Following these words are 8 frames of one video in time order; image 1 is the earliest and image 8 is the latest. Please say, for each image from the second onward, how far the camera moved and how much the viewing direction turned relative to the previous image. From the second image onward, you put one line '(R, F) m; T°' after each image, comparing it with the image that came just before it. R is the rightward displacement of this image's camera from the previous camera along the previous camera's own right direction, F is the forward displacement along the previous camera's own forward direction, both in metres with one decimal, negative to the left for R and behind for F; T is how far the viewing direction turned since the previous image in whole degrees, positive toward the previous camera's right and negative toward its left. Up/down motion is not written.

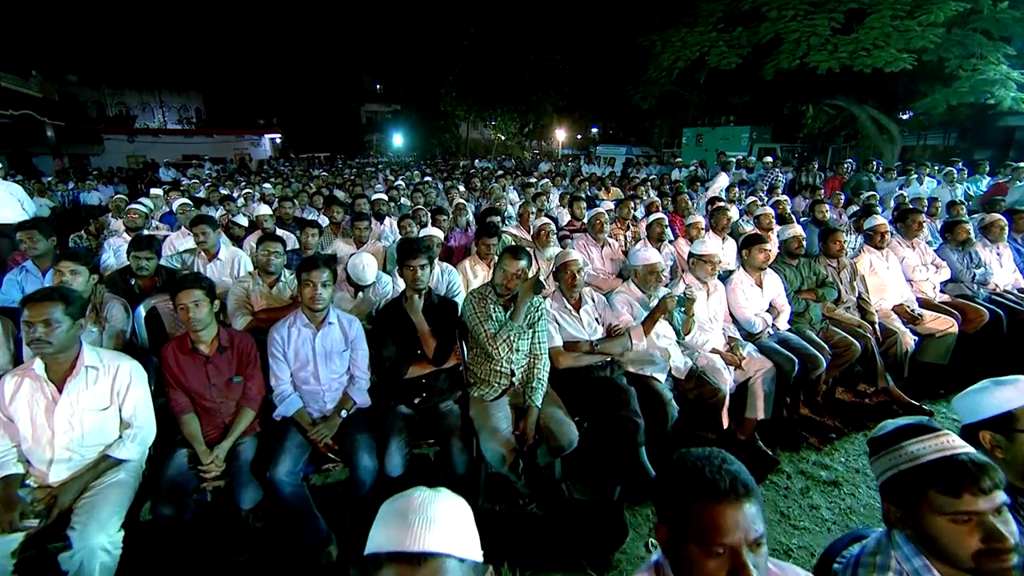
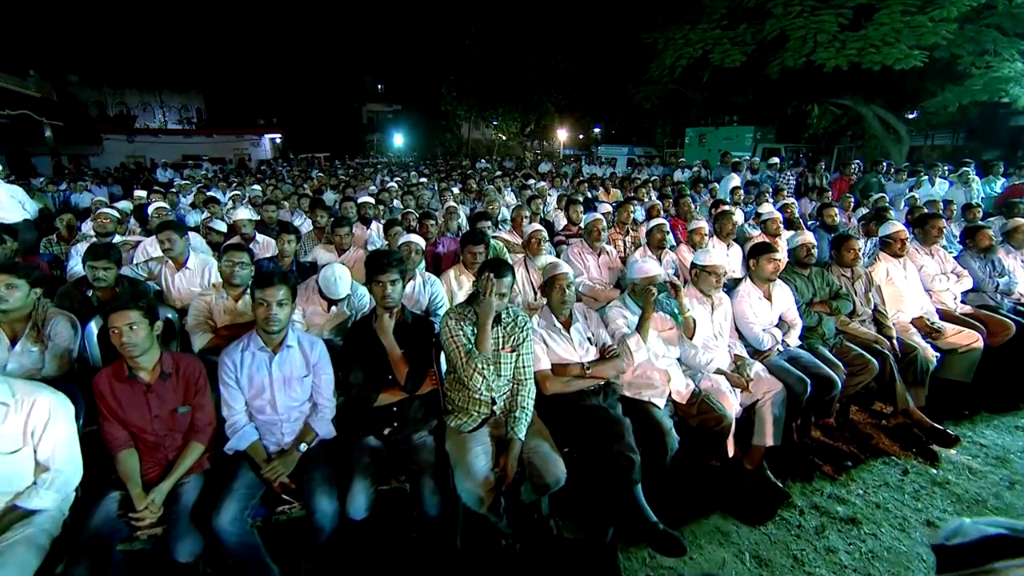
(+0.1, +0.4) m; 0°
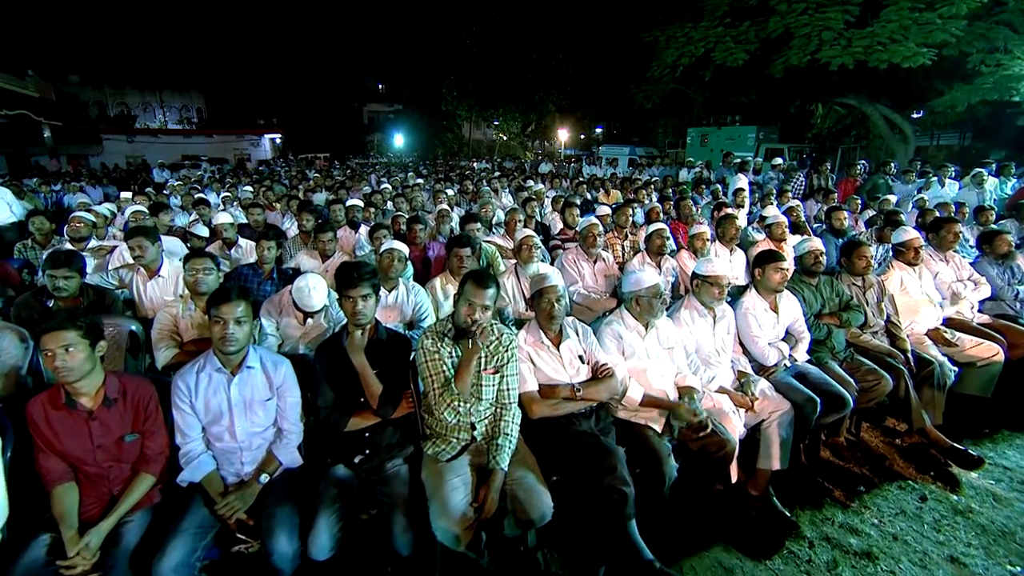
(+0.1, +0.3) m; 0°
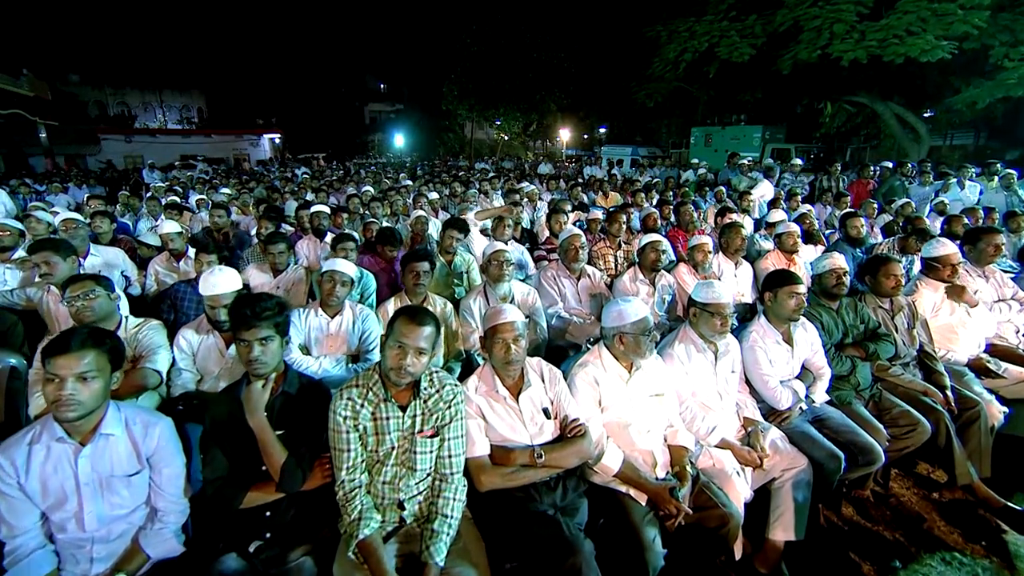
(+0.3, +0.7) m; 0°
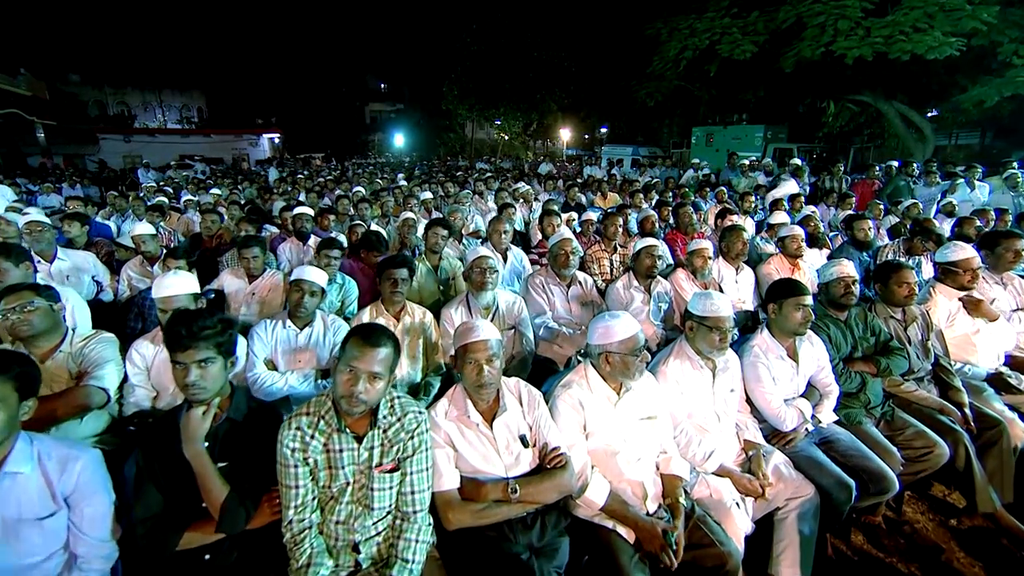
(+0.1, +0.3) m; 0°
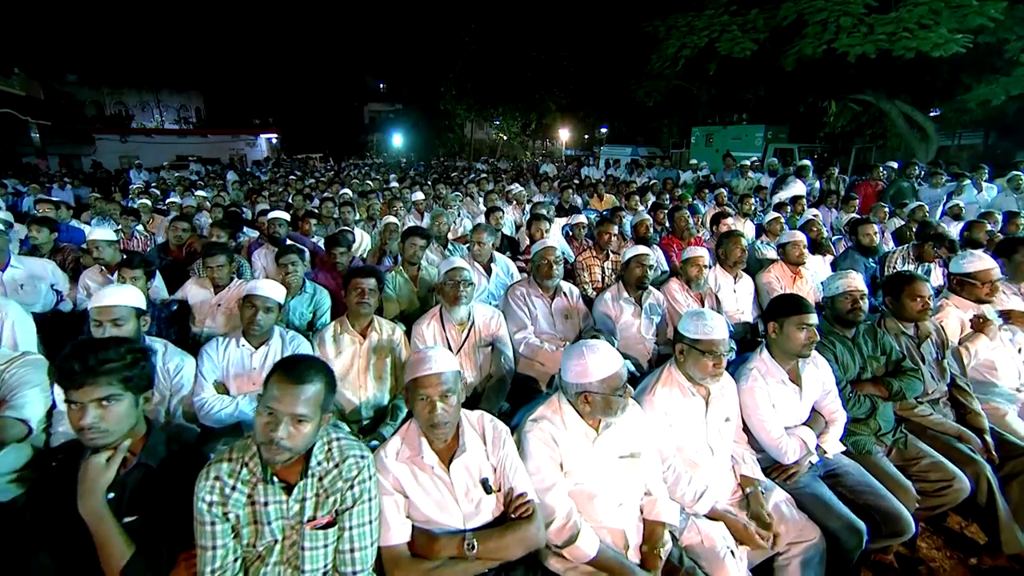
(+0.1, +0.3) m; 0°
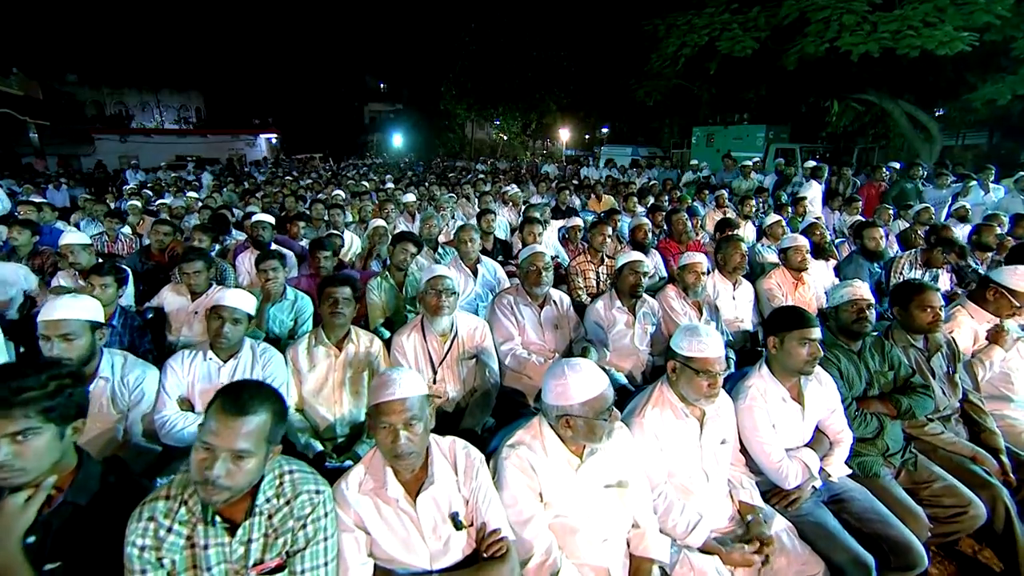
(+0.1, +0.2) m; 0°
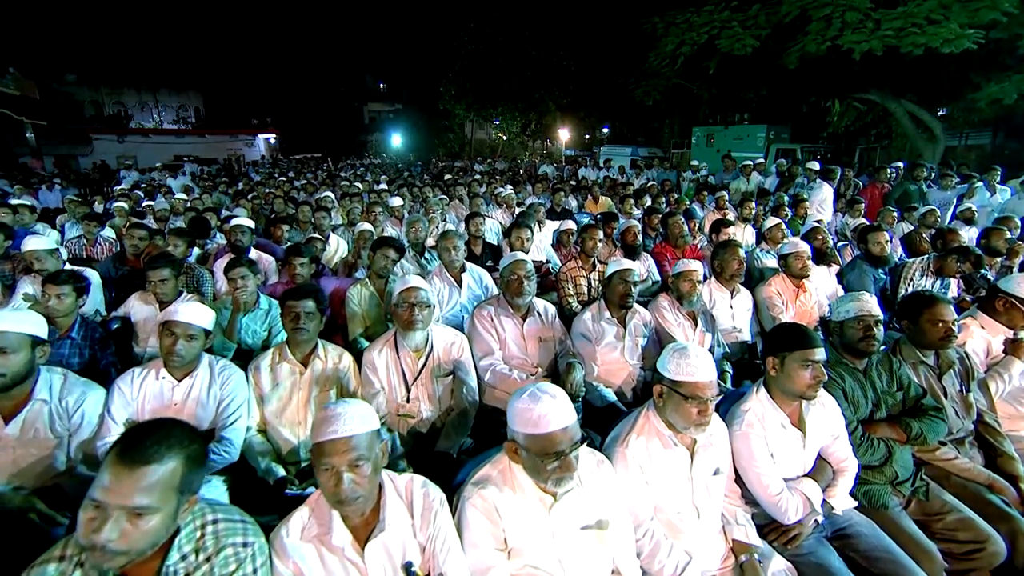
(+0.1, +0.2) m; 0°
